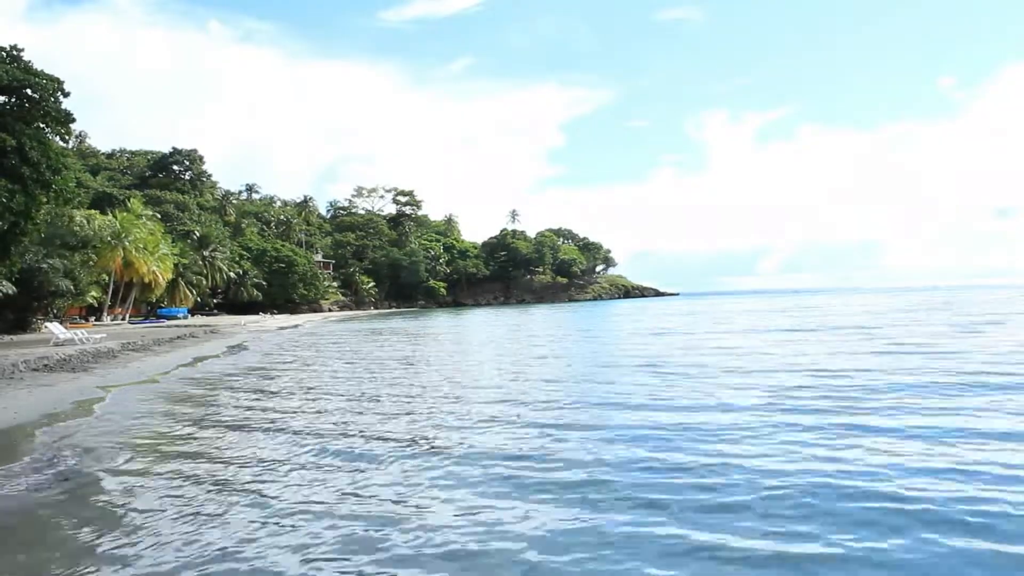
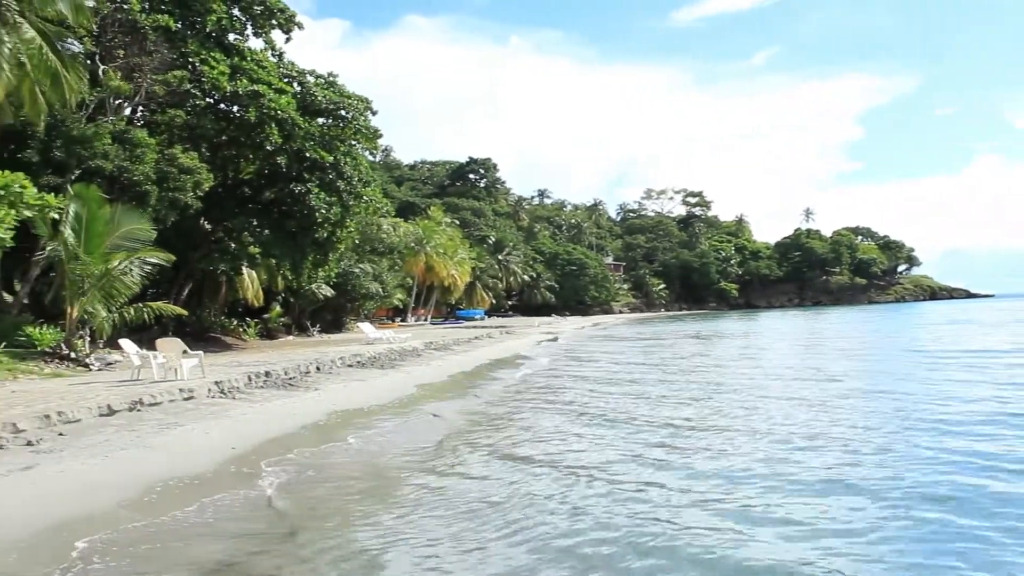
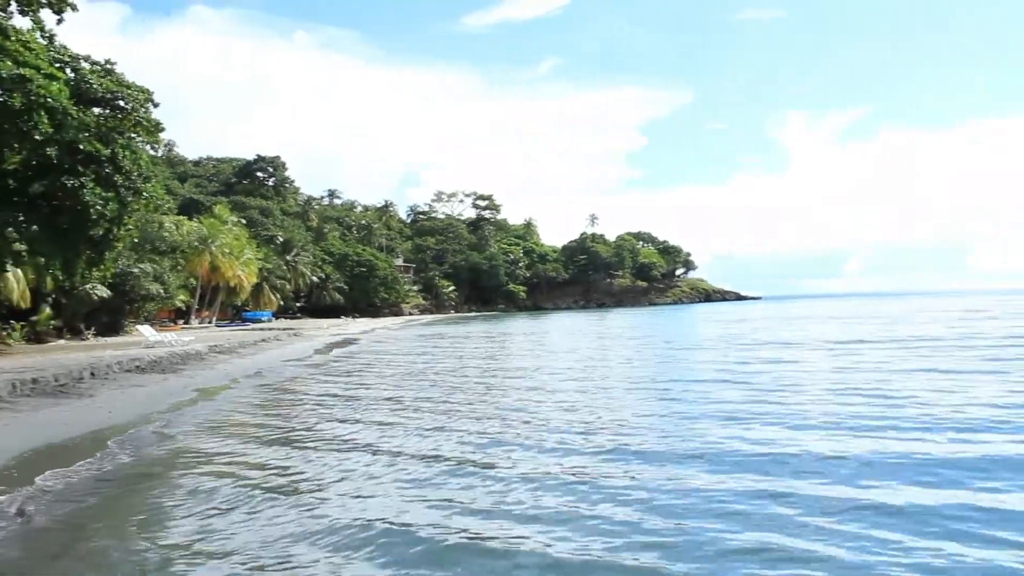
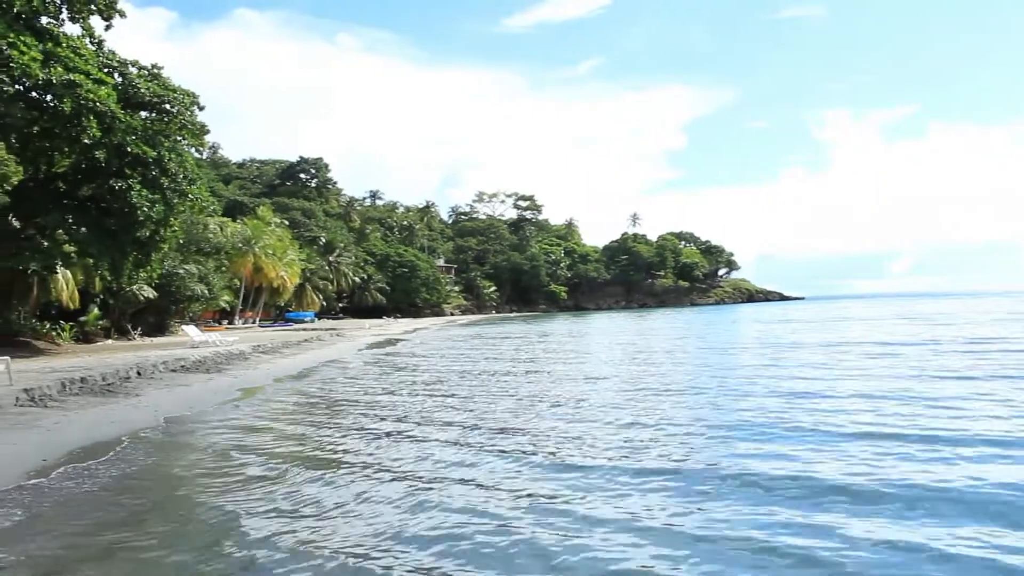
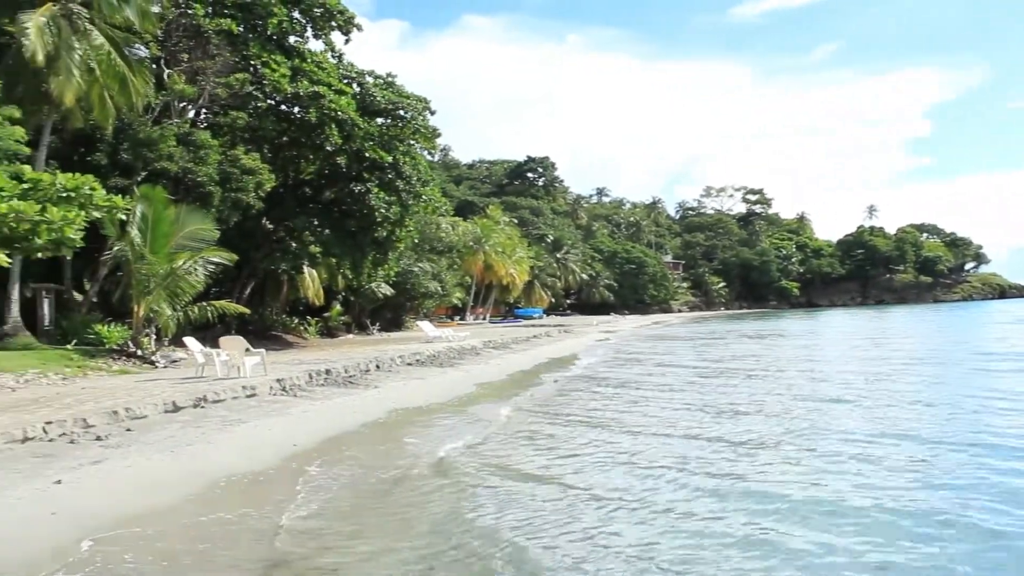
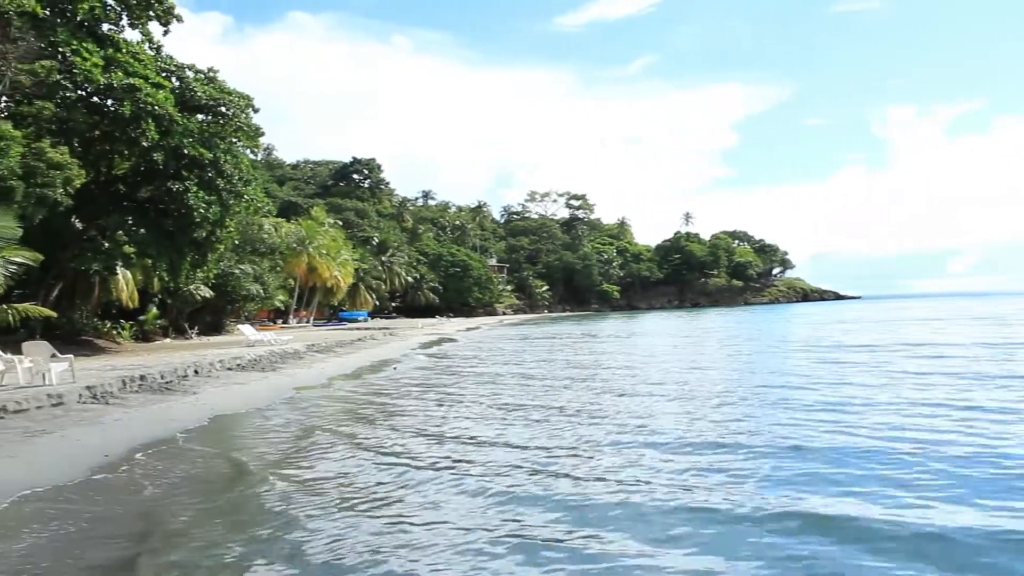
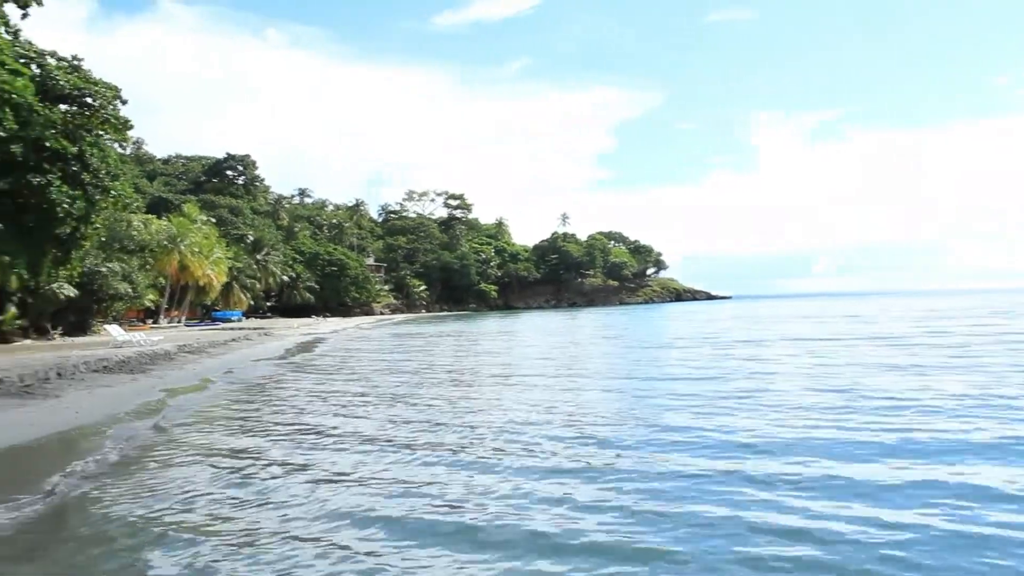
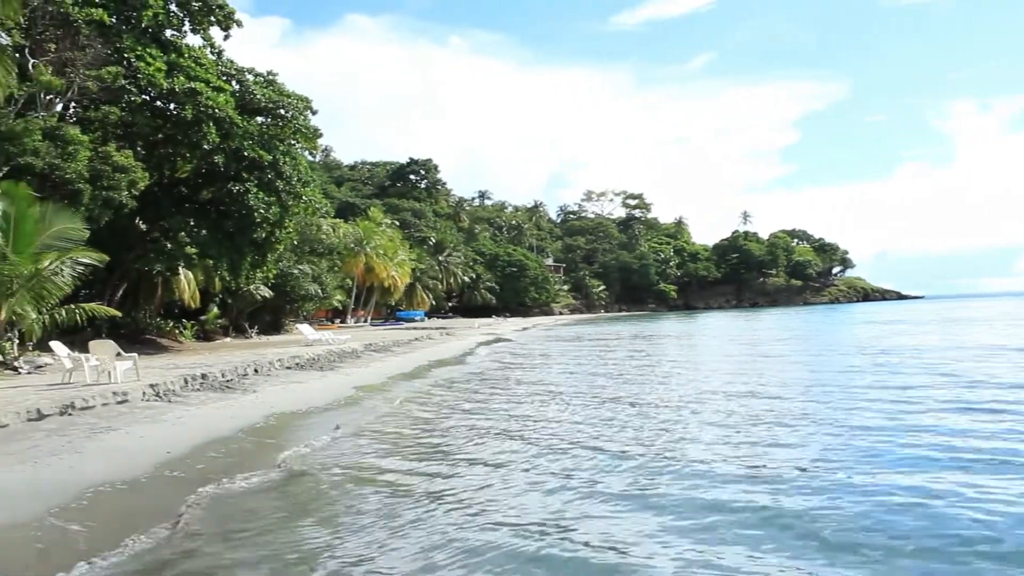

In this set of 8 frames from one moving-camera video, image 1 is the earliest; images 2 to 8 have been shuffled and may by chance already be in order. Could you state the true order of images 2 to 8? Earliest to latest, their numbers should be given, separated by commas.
7, 3, 4, 6, 8, 2, 5
